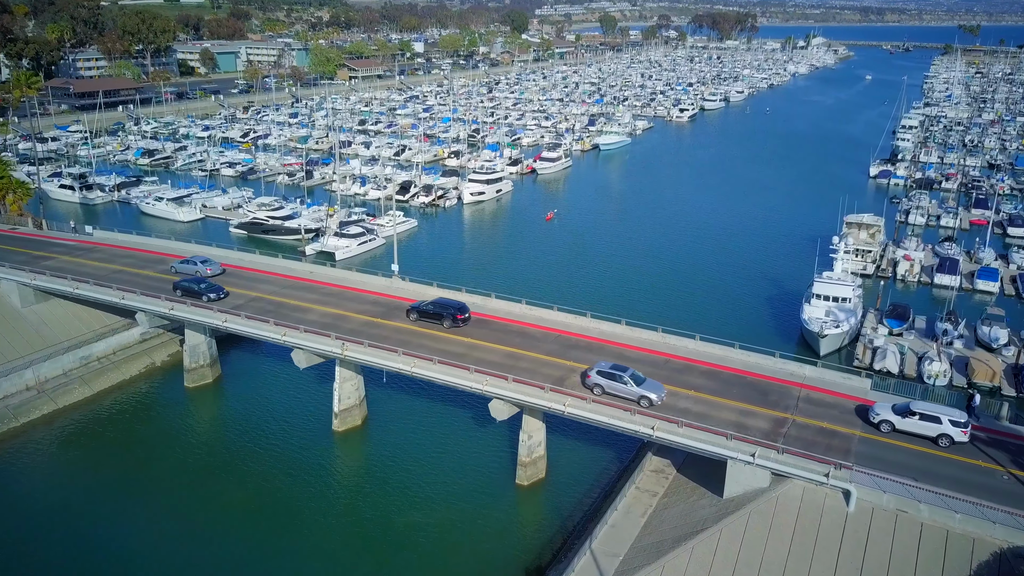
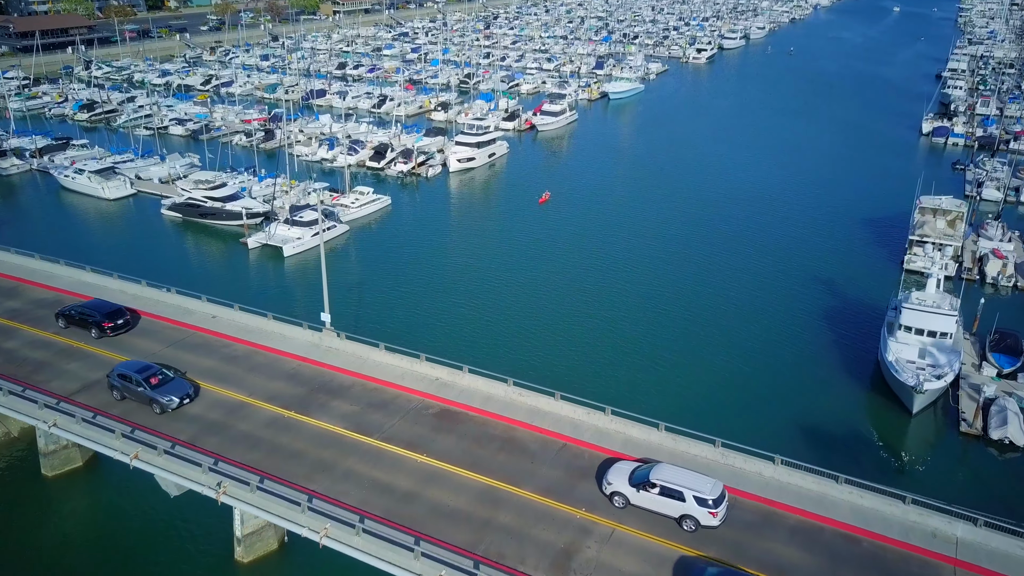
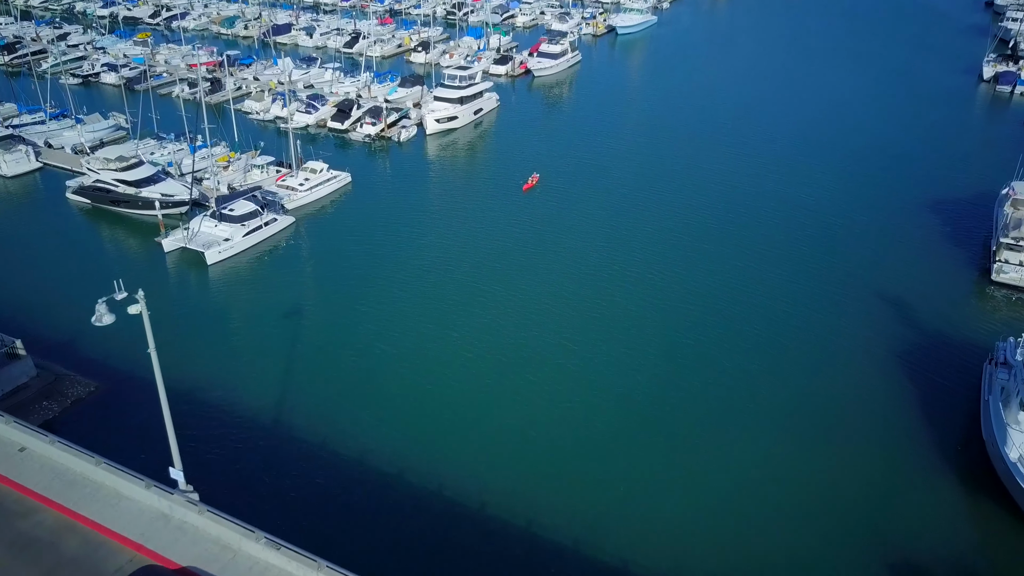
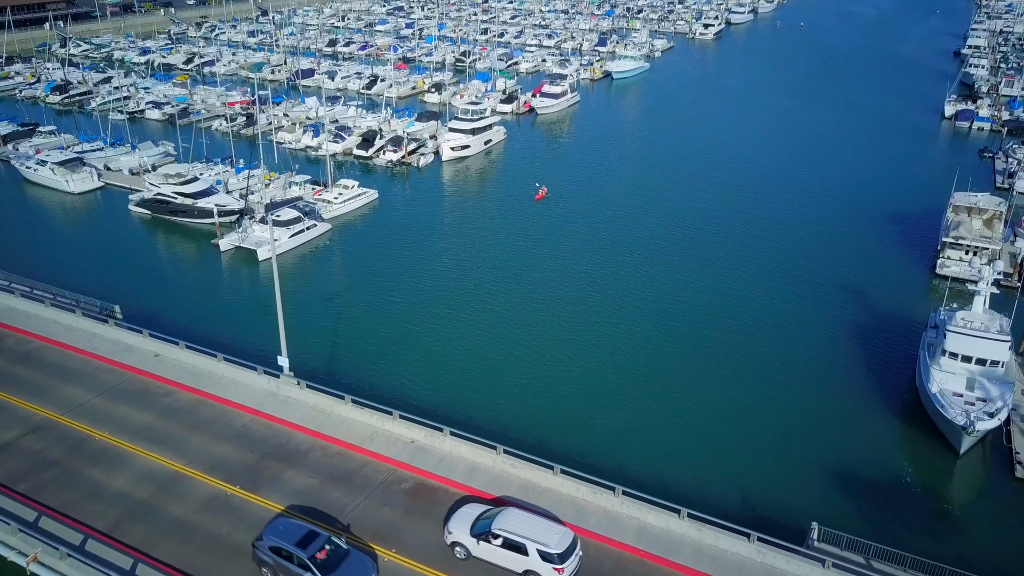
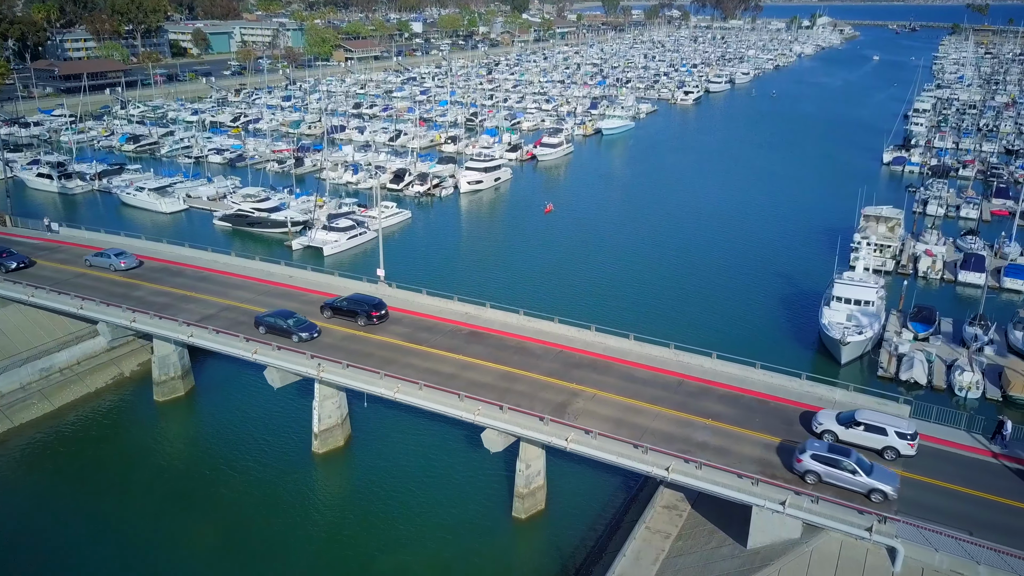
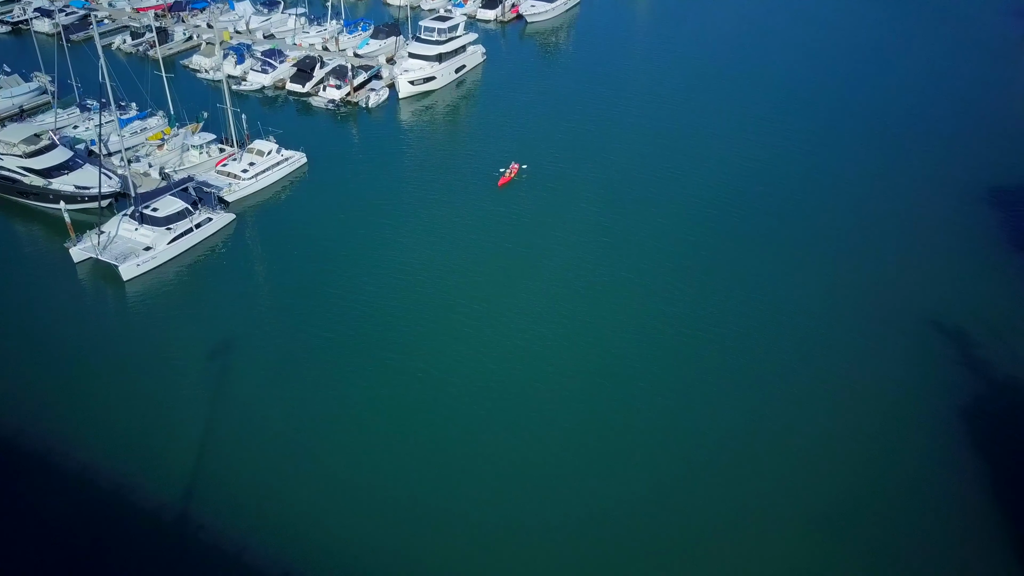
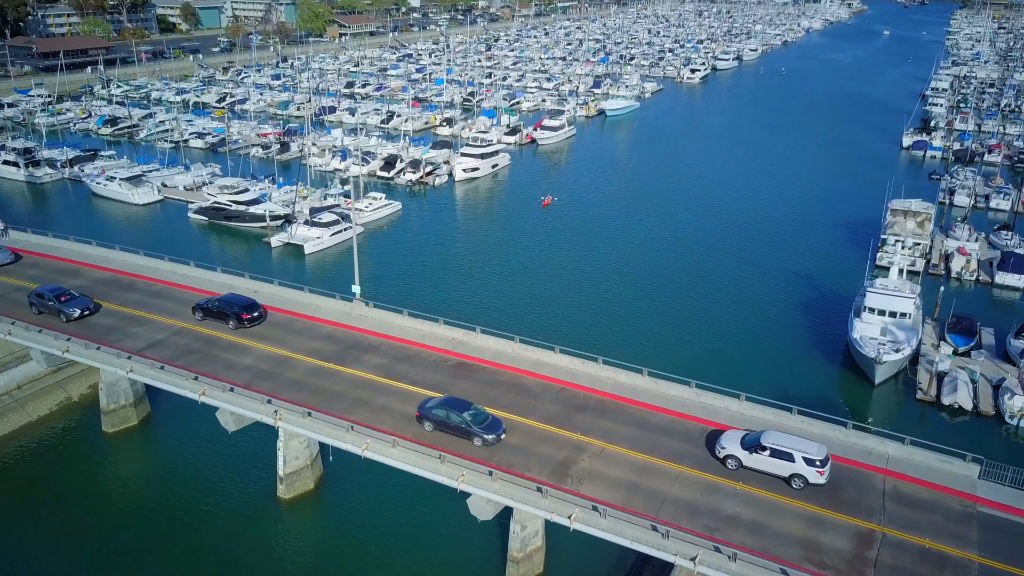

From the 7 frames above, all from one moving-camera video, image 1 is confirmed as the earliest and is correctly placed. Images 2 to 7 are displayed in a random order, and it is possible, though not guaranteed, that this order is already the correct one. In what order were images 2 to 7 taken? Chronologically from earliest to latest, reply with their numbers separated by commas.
5, 7, 2, 4, 3, 6
